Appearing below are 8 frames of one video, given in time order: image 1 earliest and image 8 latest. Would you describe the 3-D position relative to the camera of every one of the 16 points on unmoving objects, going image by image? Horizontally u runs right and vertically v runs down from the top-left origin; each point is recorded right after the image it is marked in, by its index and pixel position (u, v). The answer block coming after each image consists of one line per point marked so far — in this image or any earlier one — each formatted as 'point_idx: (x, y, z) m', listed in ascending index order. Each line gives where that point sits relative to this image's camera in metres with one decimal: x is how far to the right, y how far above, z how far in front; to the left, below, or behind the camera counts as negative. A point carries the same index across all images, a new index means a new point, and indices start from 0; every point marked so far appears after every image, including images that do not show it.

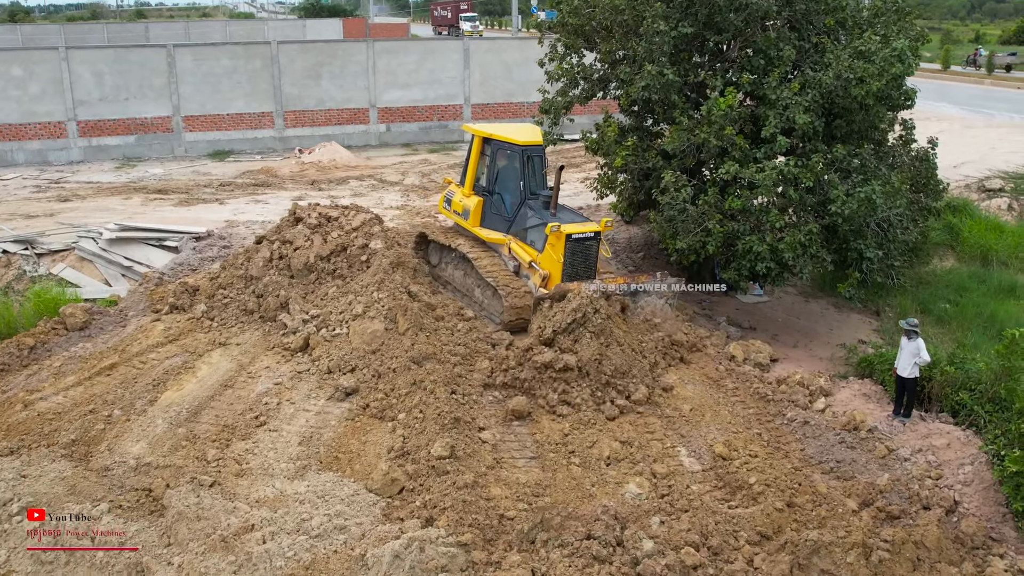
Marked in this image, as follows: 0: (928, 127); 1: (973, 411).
0: (+10.3, +4.0, +20.3) m
1: (+4.5, -1.2, +8.1) m
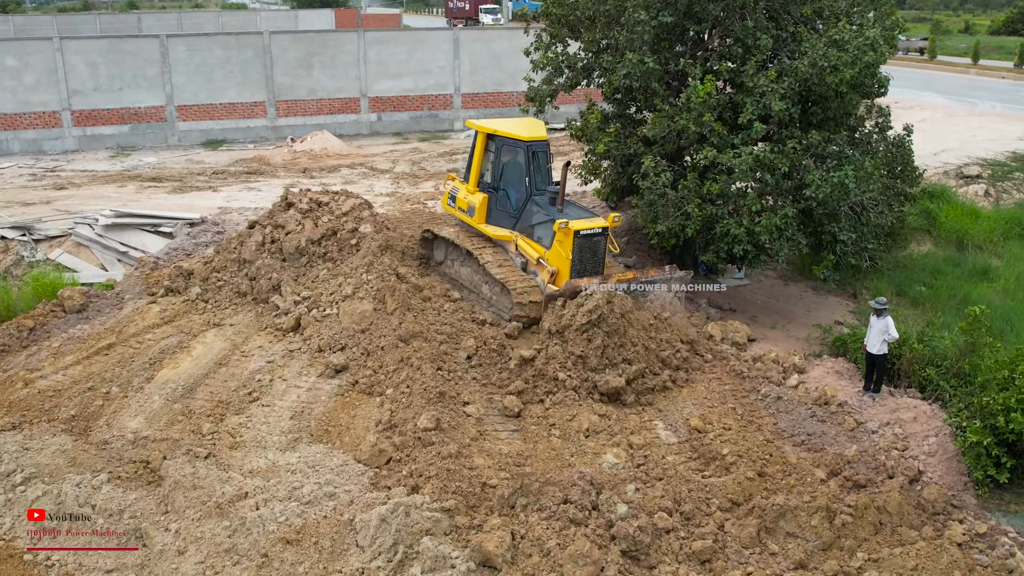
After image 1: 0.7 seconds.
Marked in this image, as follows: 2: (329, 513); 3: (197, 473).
0: (+10.0, +4.4, +20.6) m
1: (+4.4, -1.0, +8.4) m
2: (-1.4, -1.7, +6.3) m
3: (-2.6, -1.5, +6.7) m
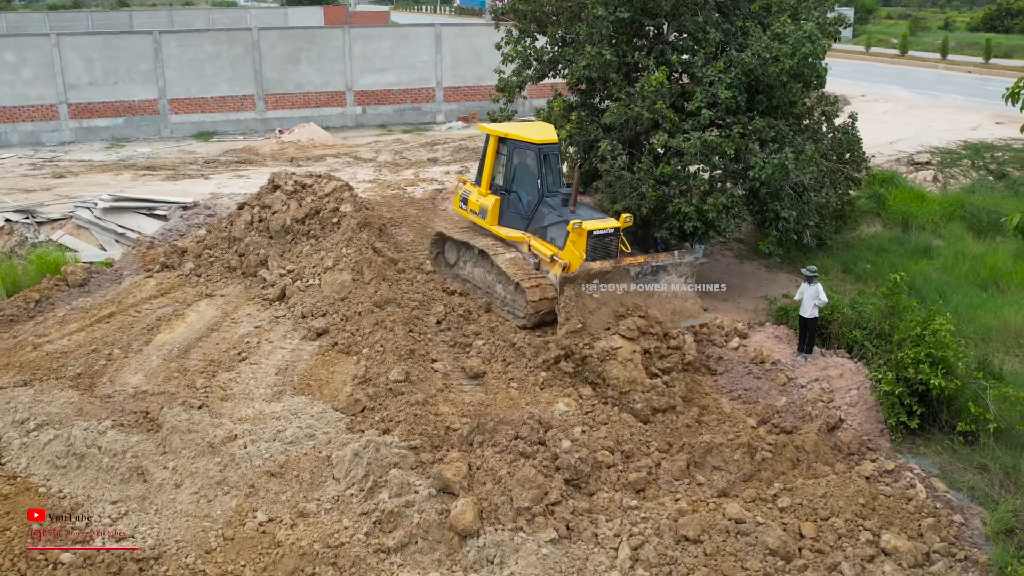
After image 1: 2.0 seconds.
0: (+9.5, +4.8, +21.5) m
1: (+4.0, -0.7, +9.3) m
2: (-1.8, -1.4, +7.1) m
3: (-3.0, -1.2, +7.6) m
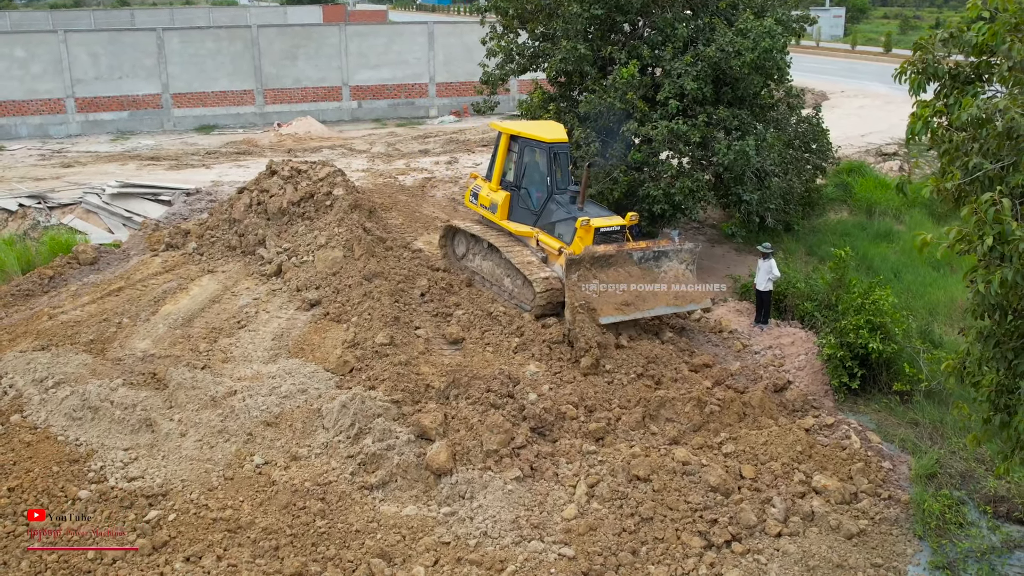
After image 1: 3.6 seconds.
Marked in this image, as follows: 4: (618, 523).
0: (+9.2, +5.1, +22.3) m
1: (+3.7, -0.4, +10.1) m
2: (-2.0, -1.1, +7.9) m
3: (-3.2, -0.9, +8.3) m
4: (+0.9, -1.9, +6.7) m
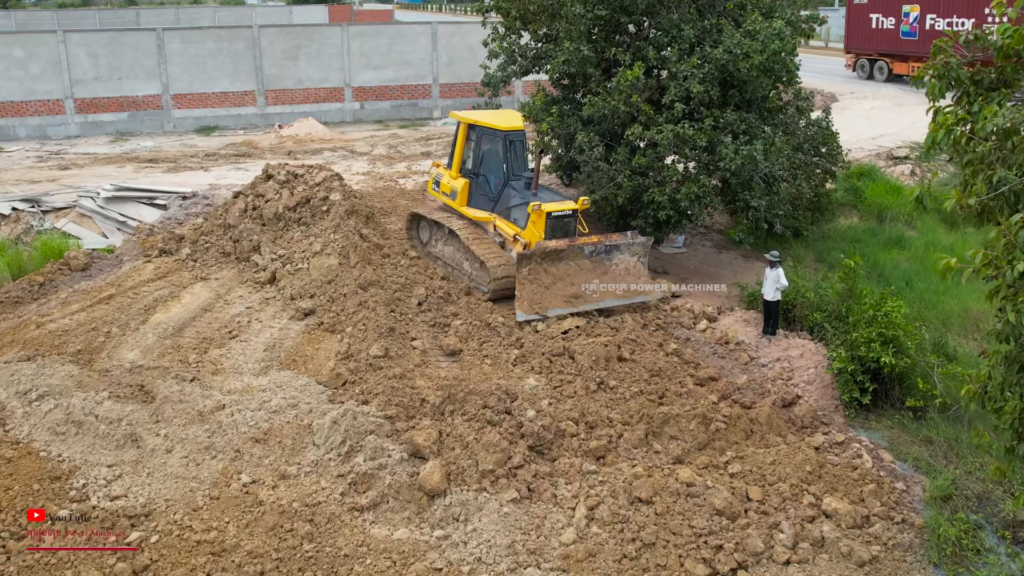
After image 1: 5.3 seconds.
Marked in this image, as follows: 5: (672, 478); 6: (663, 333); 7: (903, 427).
0: (+9.4, +5.0, +21.9) m
1: (+3.7, -0.5, +9.8) m
2: (-2.1, -1.2, +7.6) m
3: (-3.3, -1.0, +8.1) m
4: (+0.8, -2.0, +6.4) m
5: (+1.4, -1.7, +7.1) m
6: (+1.8, -0.5, +9.7) m
7: (+4.1, -1.4, +8.5) m
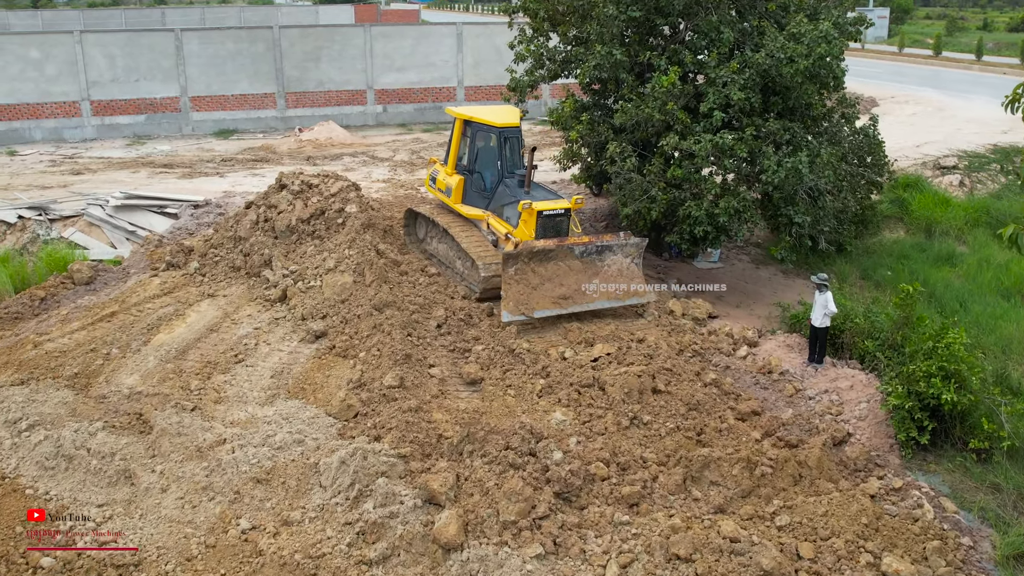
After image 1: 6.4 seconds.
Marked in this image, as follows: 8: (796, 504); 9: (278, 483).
0: (+10.0, +4.6, +21.0) m
1: (+4.0, -0.8, +9.0) m
2: (-1.9, -1.5, +7.0) m
3: (-3.0, -1.2, +7.5) m
4: (+1.0, -2.3, +5.7) m
5: (+1.6, -1.9, +6.4) m
6: (+2.1, -0.8, +8.9) m
7: (+4.3, -1.7, +7.7) m
8: (+2.4, -1.8, +6.9) m
9: (-2.0, -1.6, +6.8) m
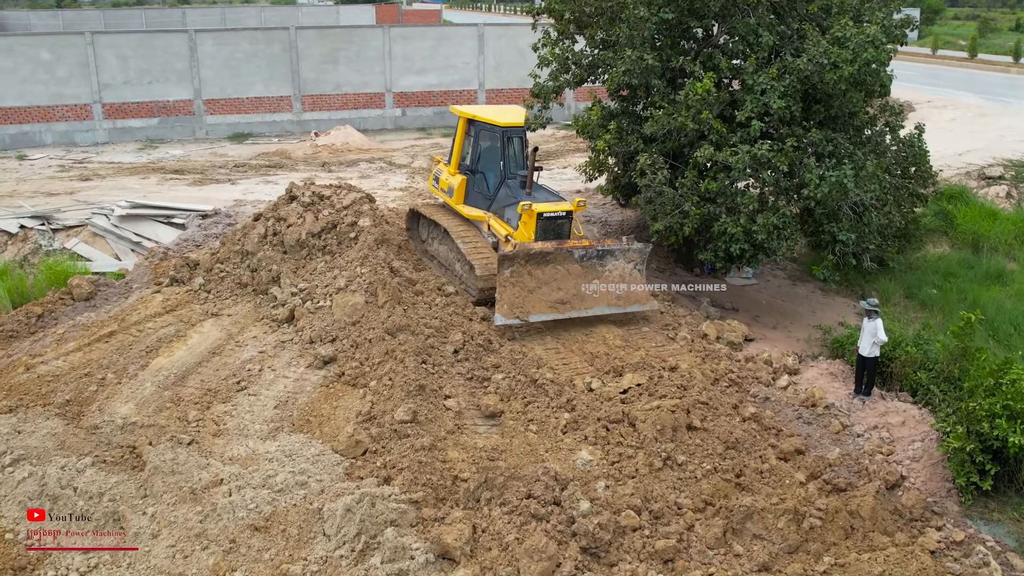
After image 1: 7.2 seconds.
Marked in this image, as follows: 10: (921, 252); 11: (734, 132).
0: (+10.6, +4.3, +20.1) m
1: (+4.2, -1.0, +8.3) m
2: (-1.7, -1.7, +6.5) m
3: (-2.8, -1.4, +6.9) m
4: (+1.1, -2.5, +5.0) m
5: (+1.7, -2.2, +5.8) m
6: (+2.3, -1.1, +8.3) m
7: (+4.5, -2.0, +7.0) m
8: (+2.6, -2.1, +6.2) m
9: (-1.8, -1.9, +6.2) m
10: (+6.4, +0.6, +12.7) m
11: (+2.7, +1.9, +10.1) m
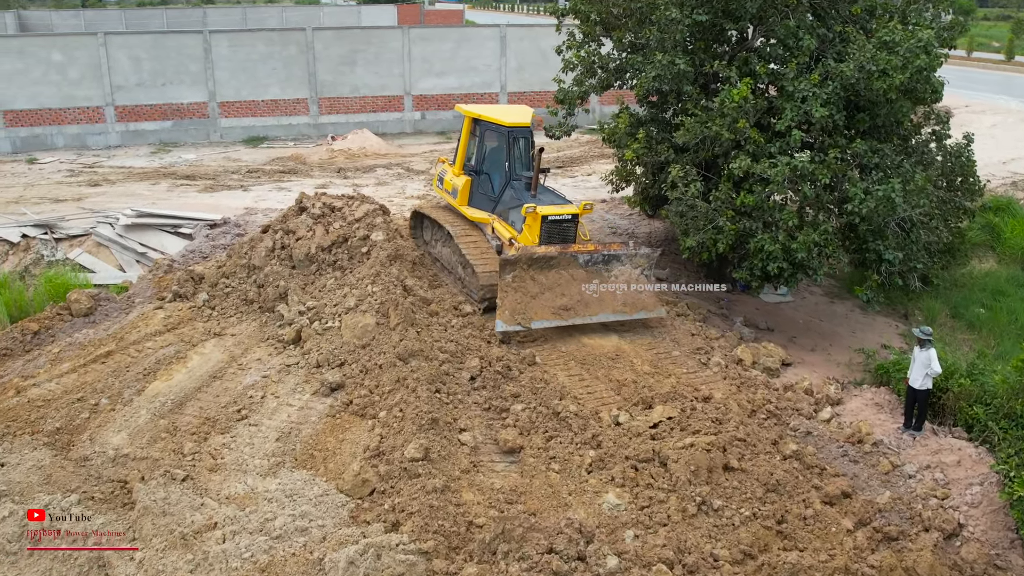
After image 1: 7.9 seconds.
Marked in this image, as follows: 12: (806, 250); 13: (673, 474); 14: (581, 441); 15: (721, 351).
0: (+11.1, +4.0, +19.3) m
1: (+4.4, -1.3, +7.6) m
2: (-1.5, -1.9, +5.9) m
3: (-2.7, -1.6, +6.4) m
4: (+1.2, -2.8, +4.4) m
5: (+1.9, -2.4, +5.1) m
6: (+2.5, -1.3, +7.6) m
7: (+4.6, -2.3, +6.3) m
8: (+2.7, -2.3, +5.5) m
9: (-1.6, -2.1, +5.7) m
10: (+6.7, +0.3, +11.9) m
11: (+3.0, +1.7, +9.5) m
12: (+3.2, +0.4, +8.9) m
13: (+1.3, -1.5, +6.7) m
14: (+0.6, -1.3, +7.1) m
15: (+2.3, -0.7, +8.8) m
